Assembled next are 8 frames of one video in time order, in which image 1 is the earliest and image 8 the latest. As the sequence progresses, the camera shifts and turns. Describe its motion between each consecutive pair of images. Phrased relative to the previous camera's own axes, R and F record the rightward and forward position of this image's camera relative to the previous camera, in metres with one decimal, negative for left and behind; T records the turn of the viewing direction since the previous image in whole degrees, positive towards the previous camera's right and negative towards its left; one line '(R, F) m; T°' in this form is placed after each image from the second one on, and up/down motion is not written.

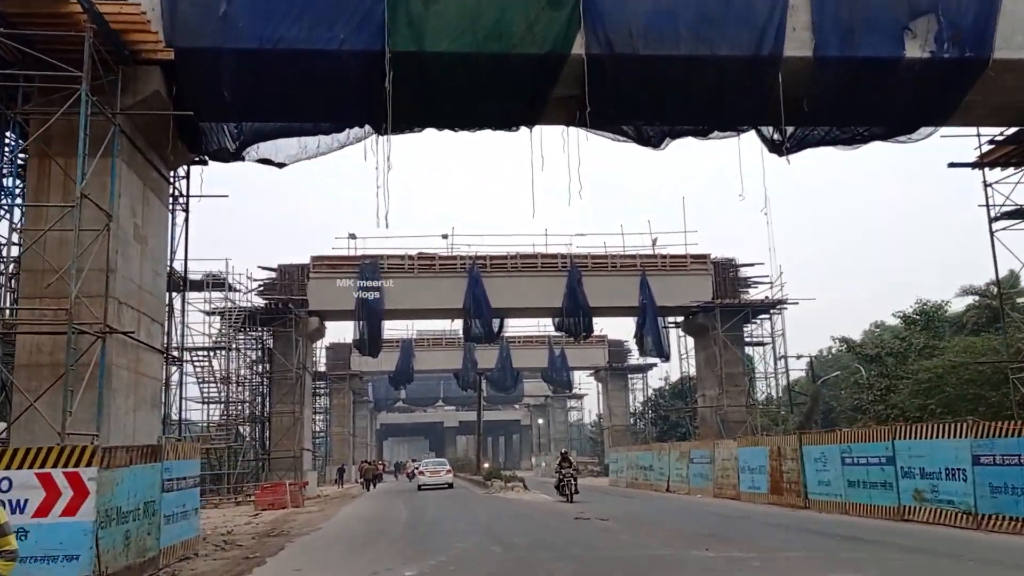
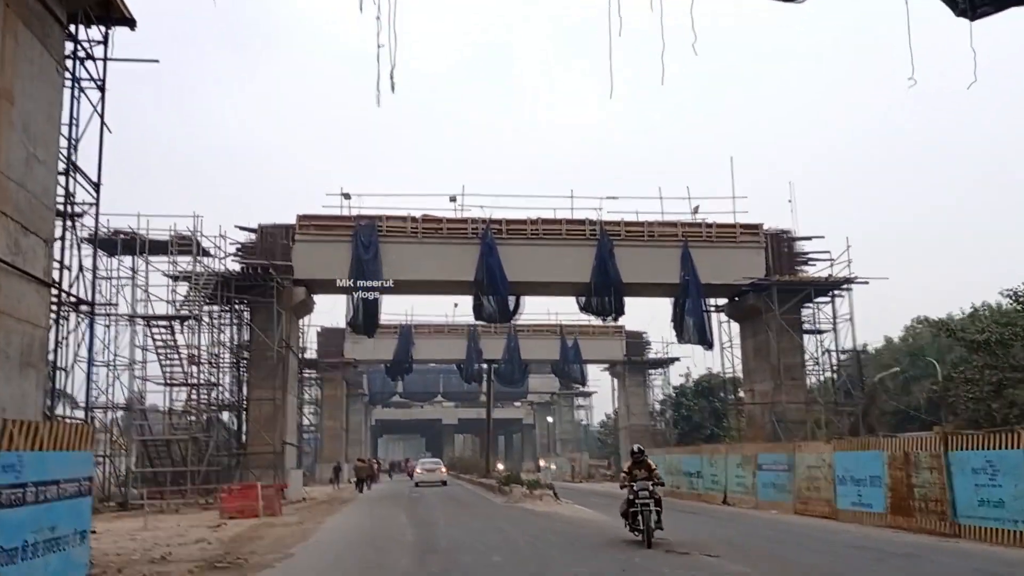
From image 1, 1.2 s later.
(-0.9, +5.8) m; 0°
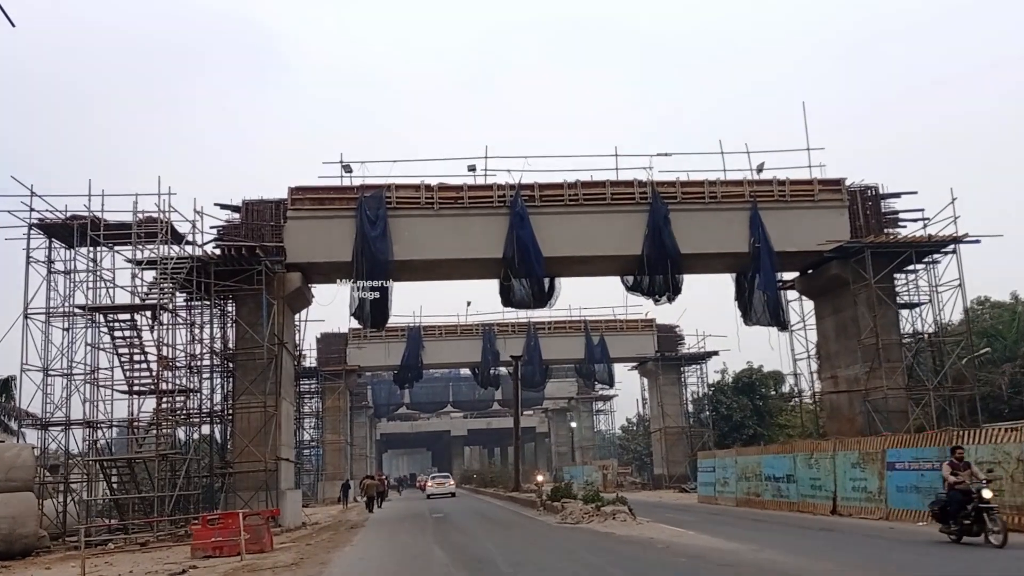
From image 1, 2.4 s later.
(-1.1, +5.6) m; 0°
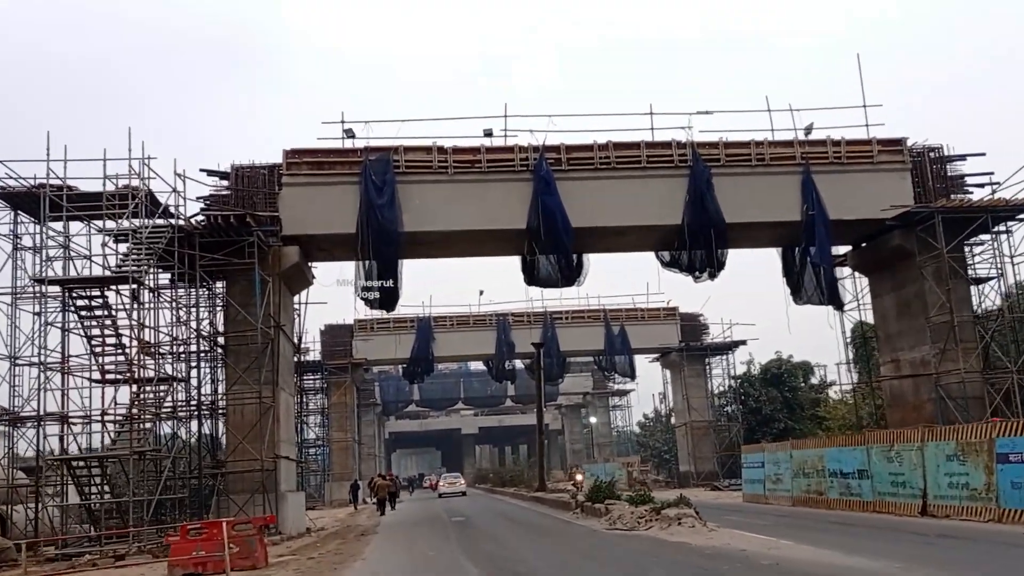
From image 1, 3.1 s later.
(-0.5, +3.1) m; 0°
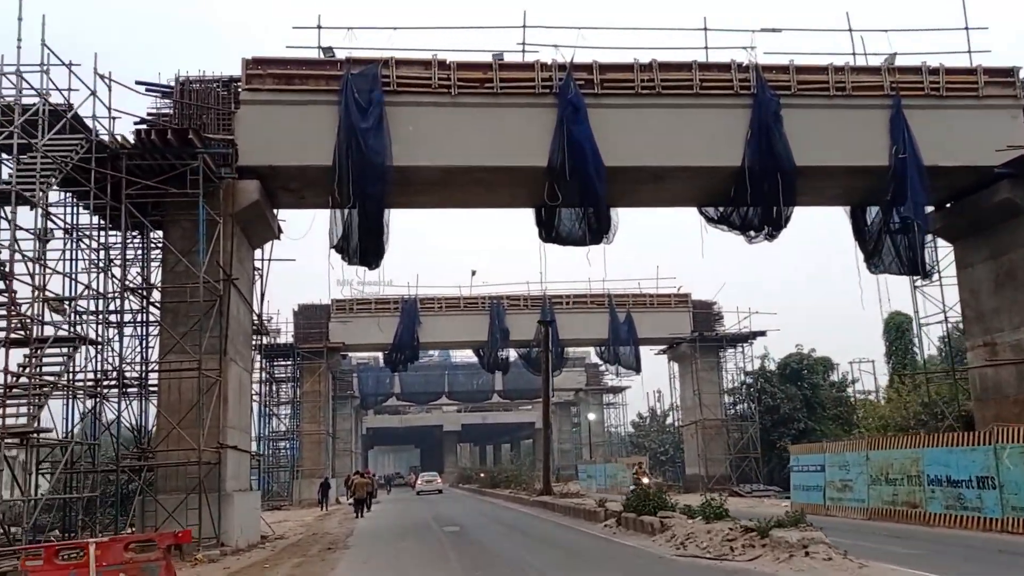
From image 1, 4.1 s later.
(-0.7, +5.1) m; +1°
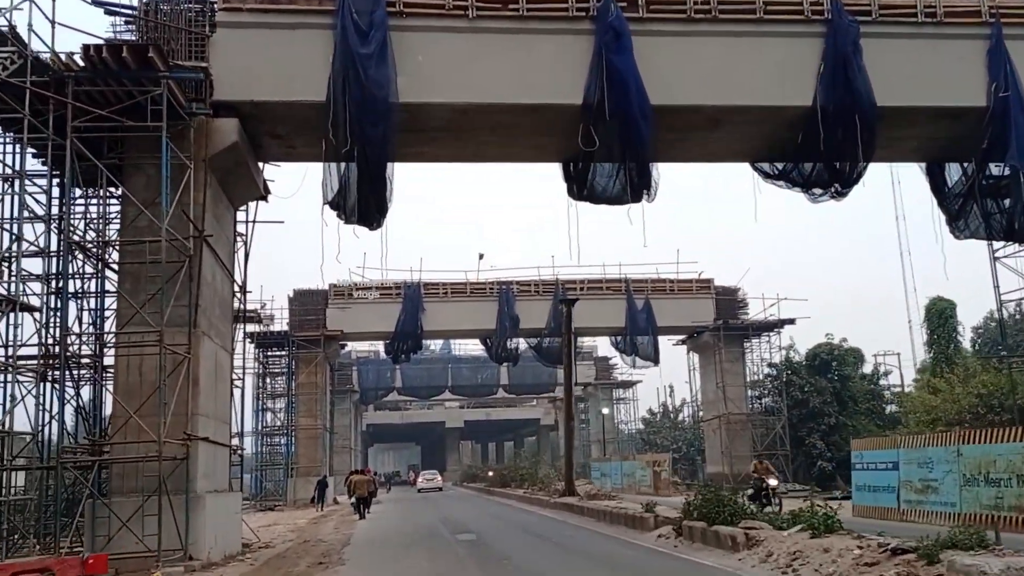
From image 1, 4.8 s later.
(-0.5, +3.2) m; 0°
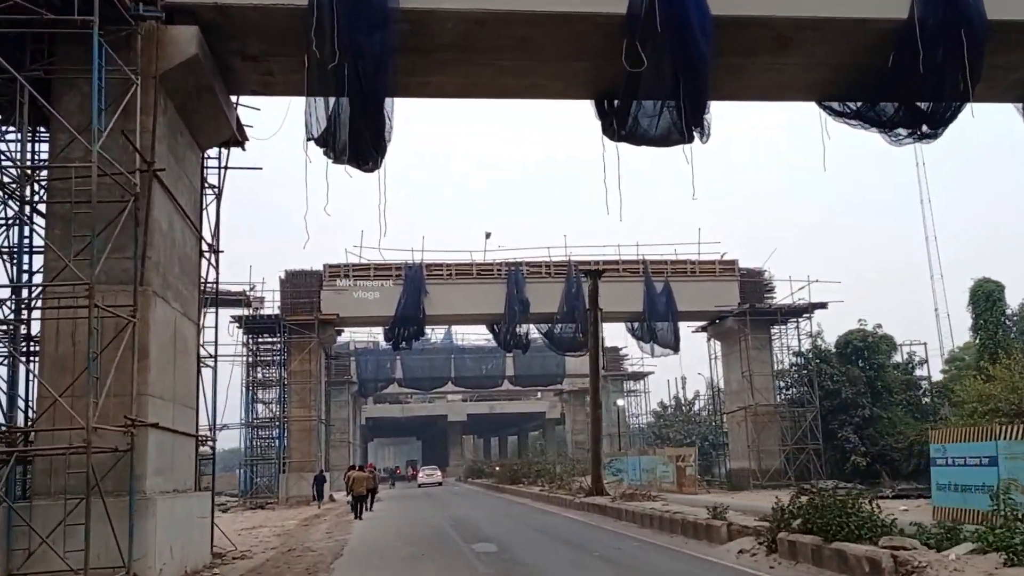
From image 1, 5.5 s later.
(-0.4, +3.2) m; 0°
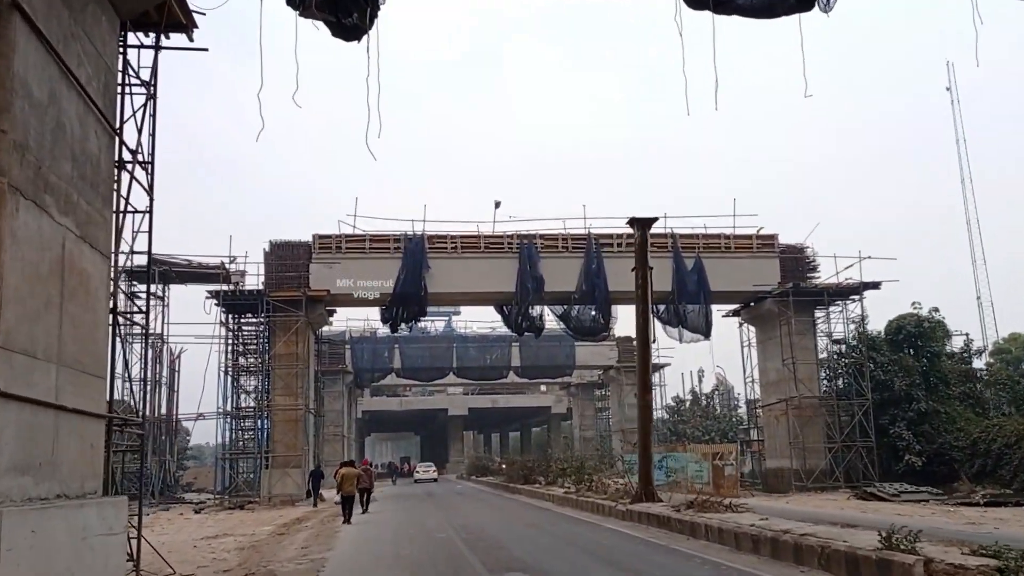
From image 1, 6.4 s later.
(-0.5, +4.5) m; 0°
